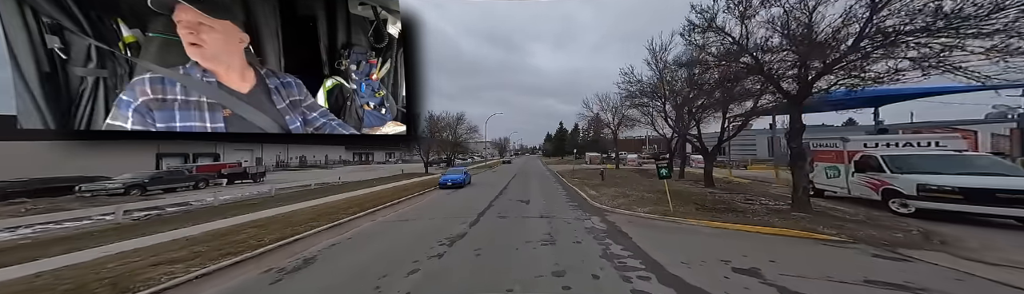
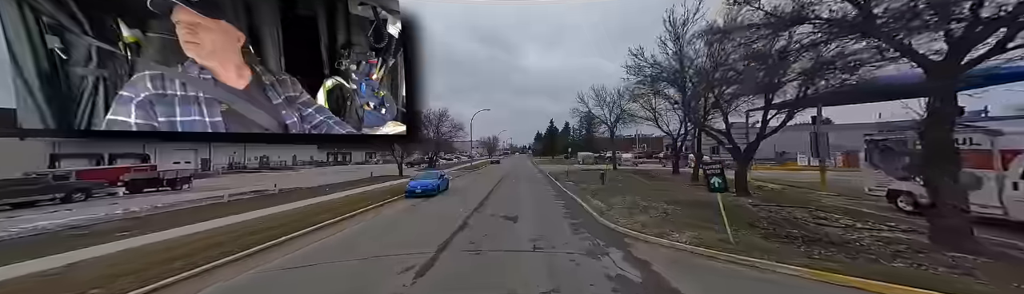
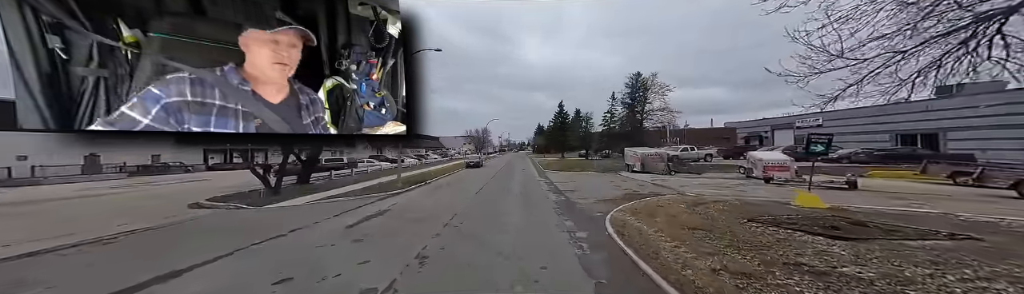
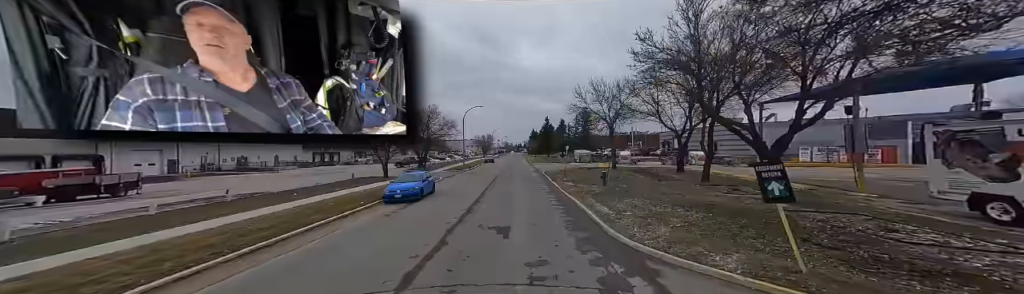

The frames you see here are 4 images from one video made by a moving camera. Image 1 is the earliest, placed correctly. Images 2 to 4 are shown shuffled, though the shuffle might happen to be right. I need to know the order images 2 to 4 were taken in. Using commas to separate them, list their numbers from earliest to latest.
2, 4, 3
